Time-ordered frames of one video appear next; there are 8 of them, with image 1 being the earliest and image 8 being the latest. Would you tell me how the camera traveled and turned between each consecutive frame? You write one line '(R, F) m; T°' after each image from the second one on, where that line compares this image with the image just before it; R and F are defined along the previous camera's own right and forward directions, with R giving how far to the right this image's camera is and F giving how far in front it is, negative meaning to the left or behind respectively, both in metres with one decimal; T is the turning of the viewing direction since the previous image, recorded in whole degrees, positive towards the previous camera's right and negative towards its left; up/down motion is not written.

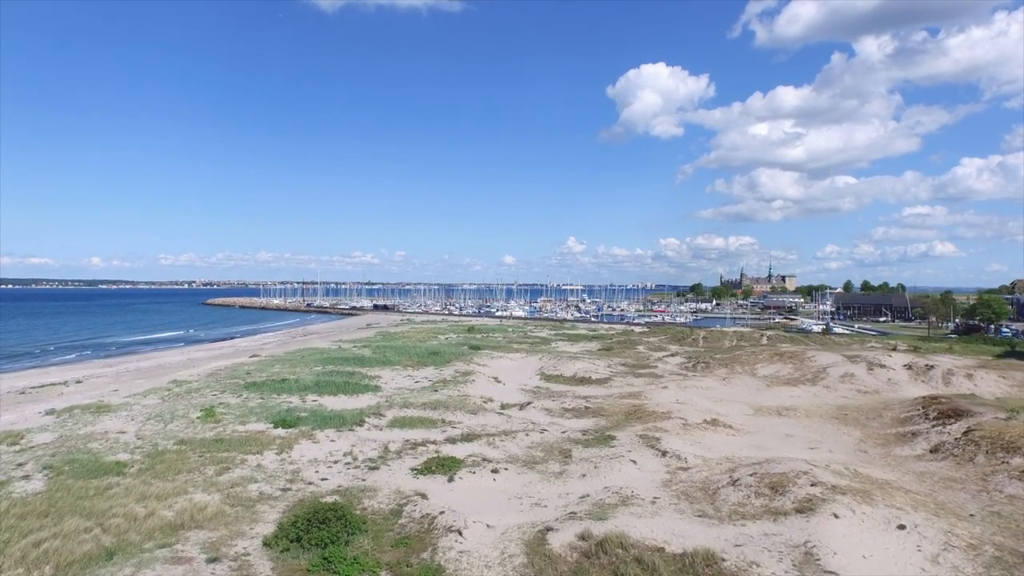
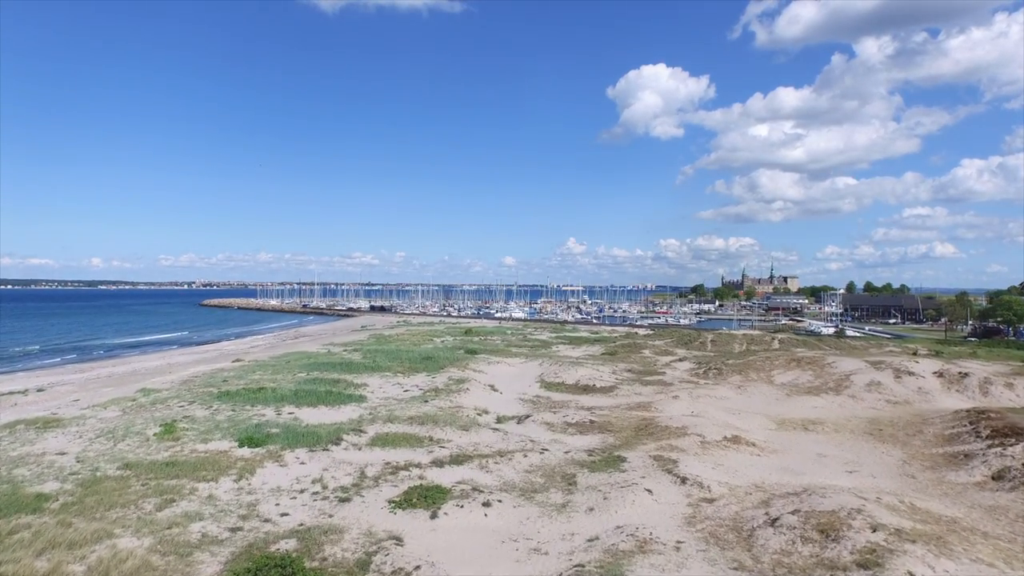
(+0.1, +2.4) m; 0°
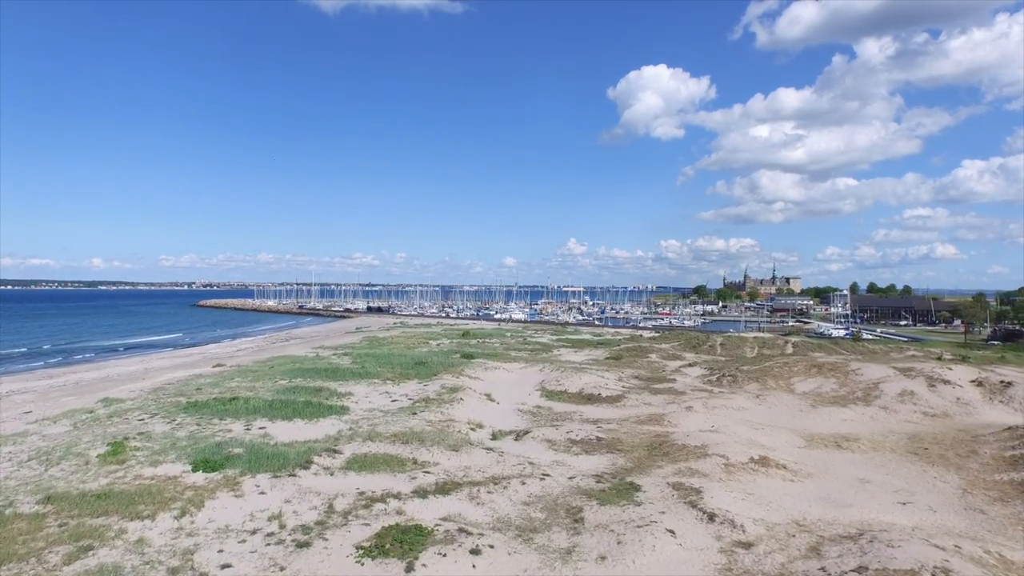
(+0.1, +2.5) m; 0°
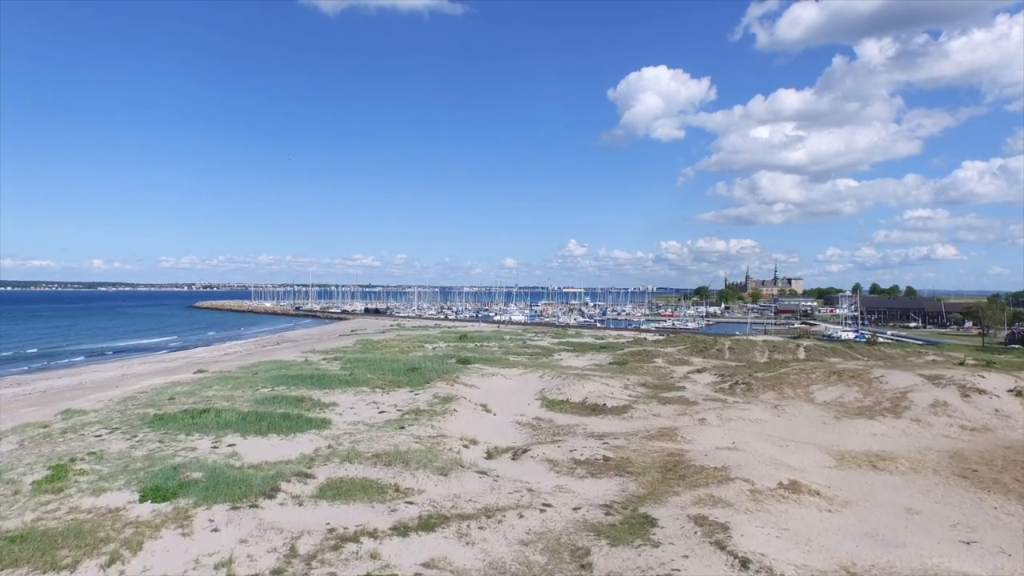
(+0.1, +2.1) m; 0°
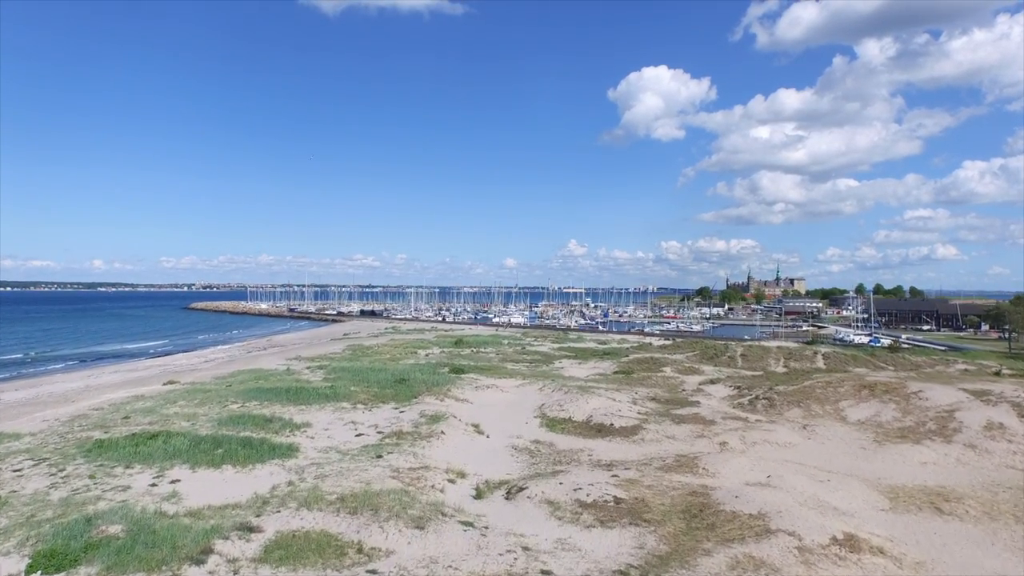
(+0.2, +2.9) m; 0°
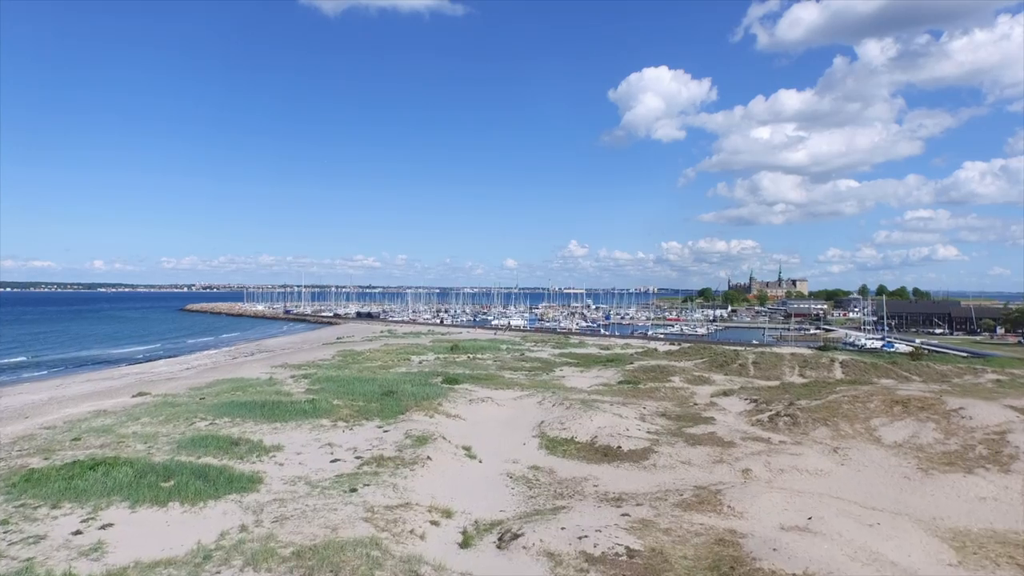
(+0.2, +2.5) m; 0°
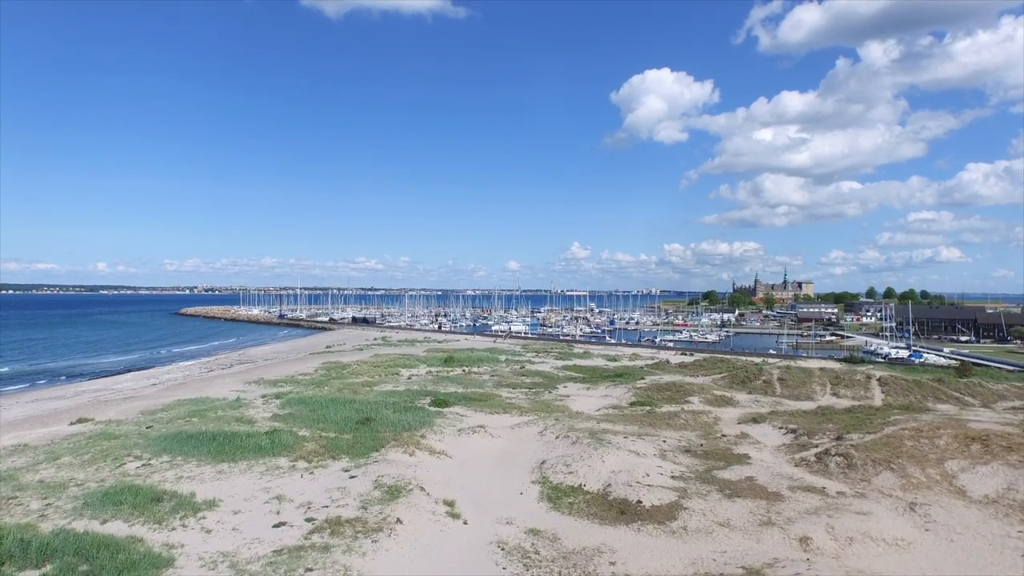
(+0.2, +4.2) m; 0°
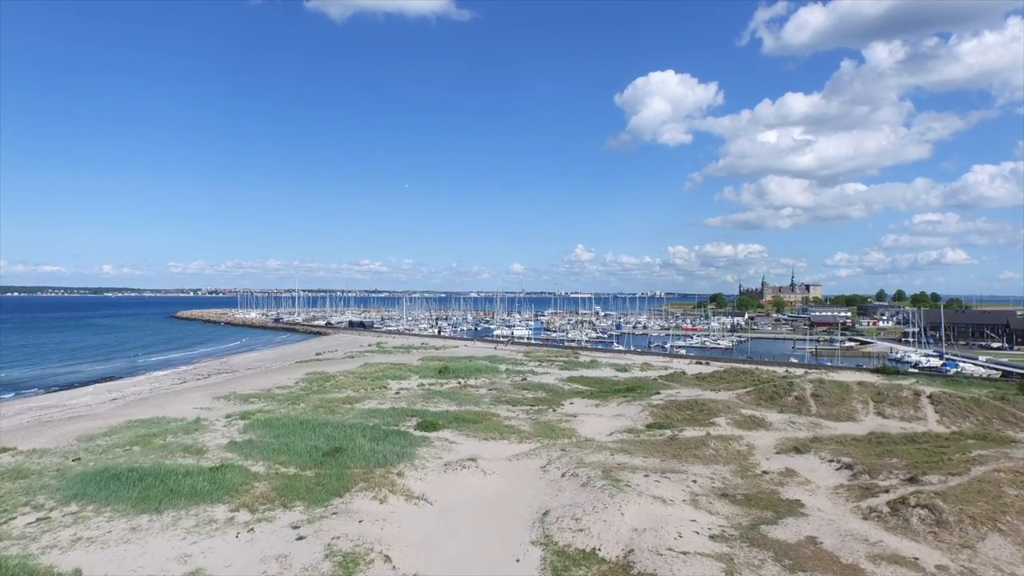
(+0.2, +4.2) m; 0°
